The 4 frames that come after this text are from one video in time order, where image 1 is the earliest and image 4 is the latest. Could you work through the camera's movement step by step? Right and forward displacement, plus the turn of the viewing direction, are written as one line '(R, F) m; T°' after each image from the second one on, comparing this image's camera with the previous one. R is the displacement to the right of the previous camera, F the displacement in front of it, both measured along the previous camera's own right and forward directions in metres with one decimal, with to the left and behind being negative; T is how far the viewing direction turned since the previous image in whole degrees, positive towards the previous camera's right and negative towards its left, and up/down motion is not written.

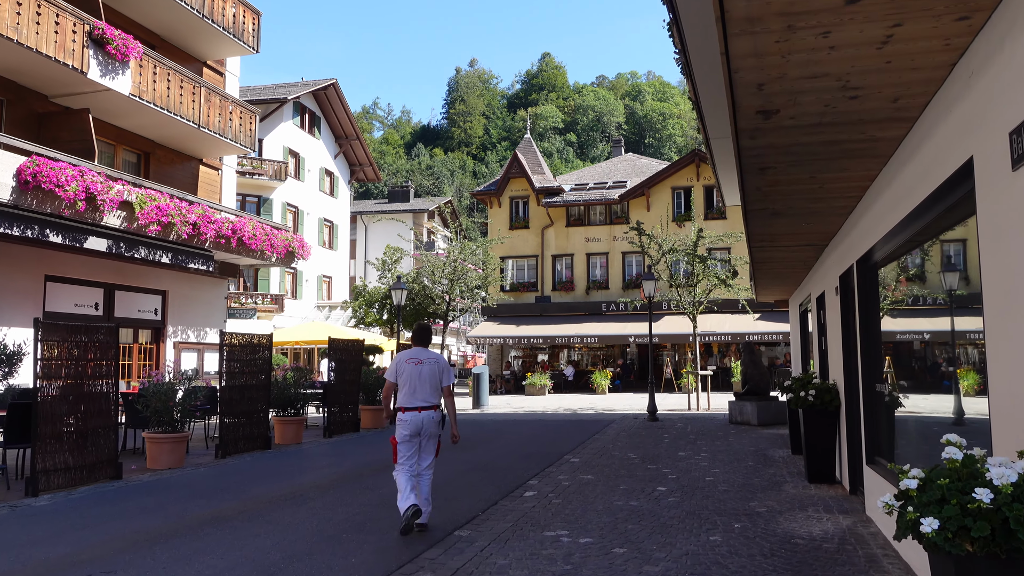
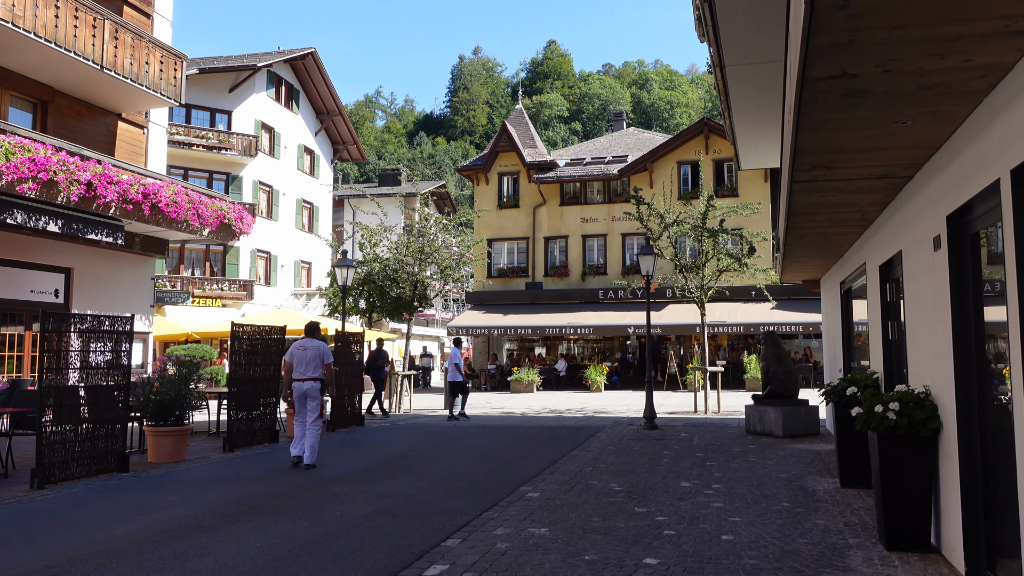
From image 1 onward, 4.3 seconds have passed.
(+0.8, +3.5) m; 0°
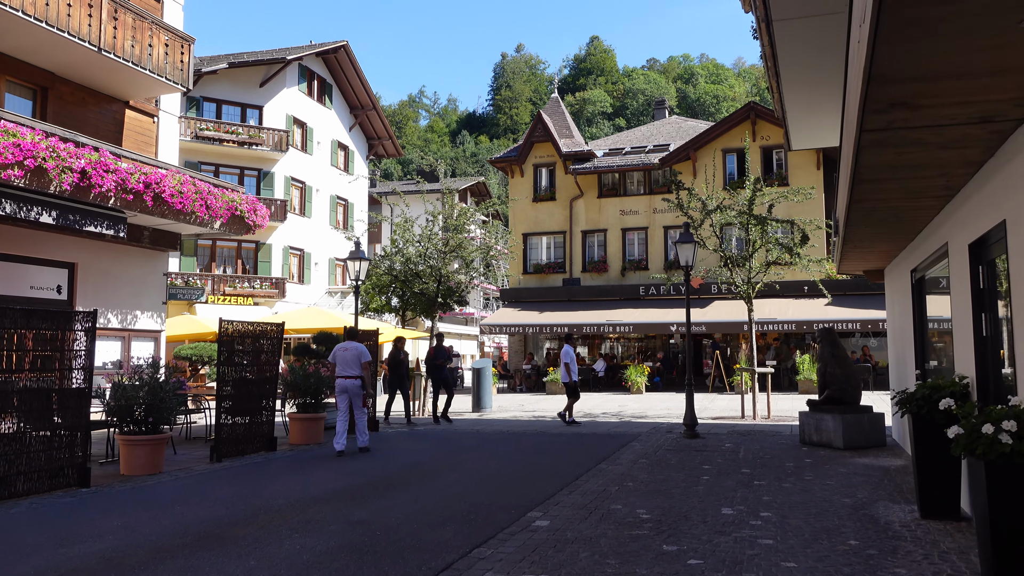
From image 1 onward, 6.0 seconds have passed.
(+0.4, +1.4) m; -3°
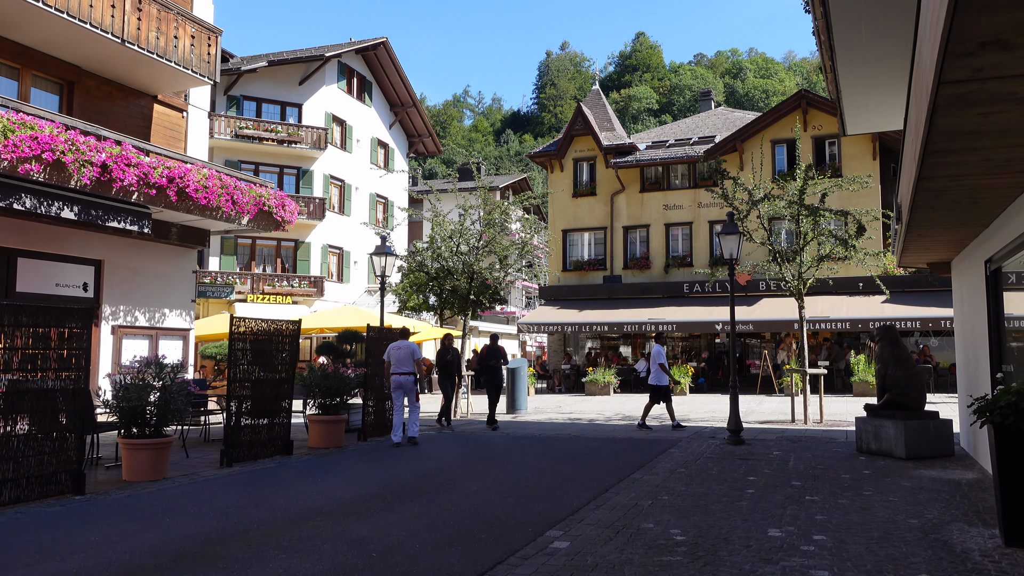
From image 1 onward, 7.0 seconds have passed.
(+0.2, +0.8) m; -3°
